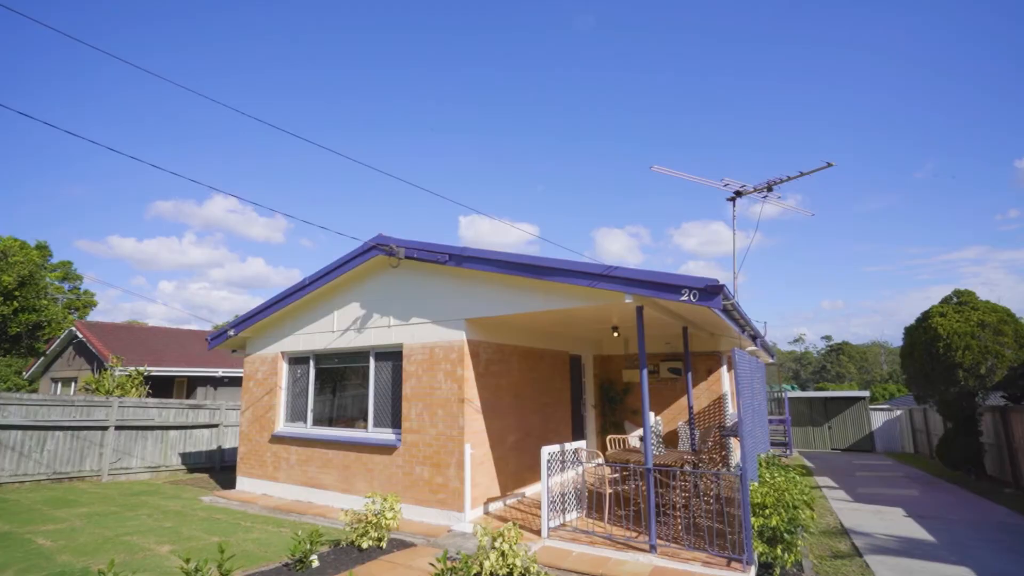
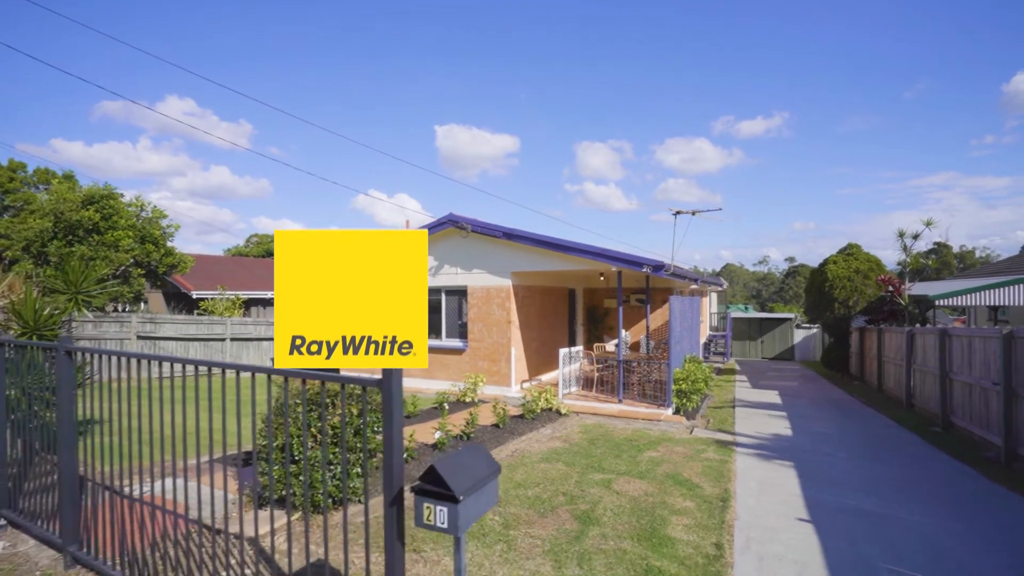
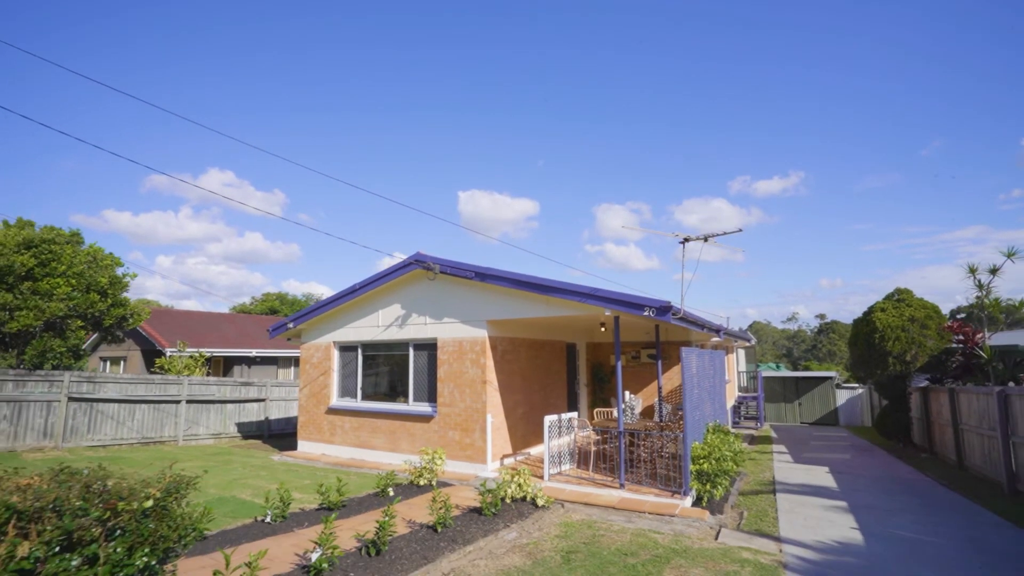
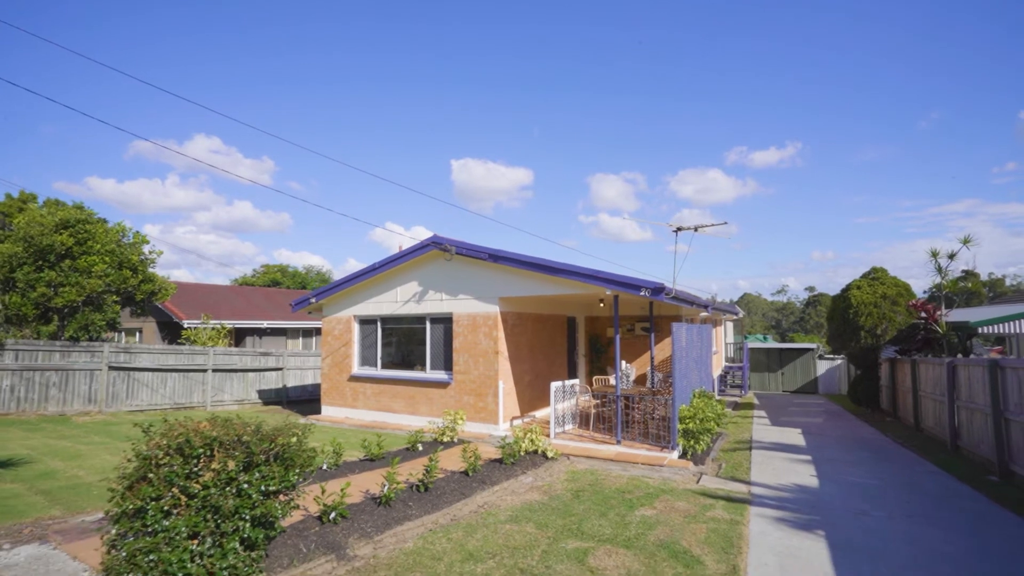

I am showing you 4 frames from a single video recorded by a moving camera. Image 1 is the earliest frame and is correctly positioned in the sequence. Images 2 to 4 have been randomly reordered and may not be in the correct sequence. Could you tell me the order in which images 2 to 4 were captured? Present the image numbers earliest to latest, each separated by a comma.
3, 4, 2
